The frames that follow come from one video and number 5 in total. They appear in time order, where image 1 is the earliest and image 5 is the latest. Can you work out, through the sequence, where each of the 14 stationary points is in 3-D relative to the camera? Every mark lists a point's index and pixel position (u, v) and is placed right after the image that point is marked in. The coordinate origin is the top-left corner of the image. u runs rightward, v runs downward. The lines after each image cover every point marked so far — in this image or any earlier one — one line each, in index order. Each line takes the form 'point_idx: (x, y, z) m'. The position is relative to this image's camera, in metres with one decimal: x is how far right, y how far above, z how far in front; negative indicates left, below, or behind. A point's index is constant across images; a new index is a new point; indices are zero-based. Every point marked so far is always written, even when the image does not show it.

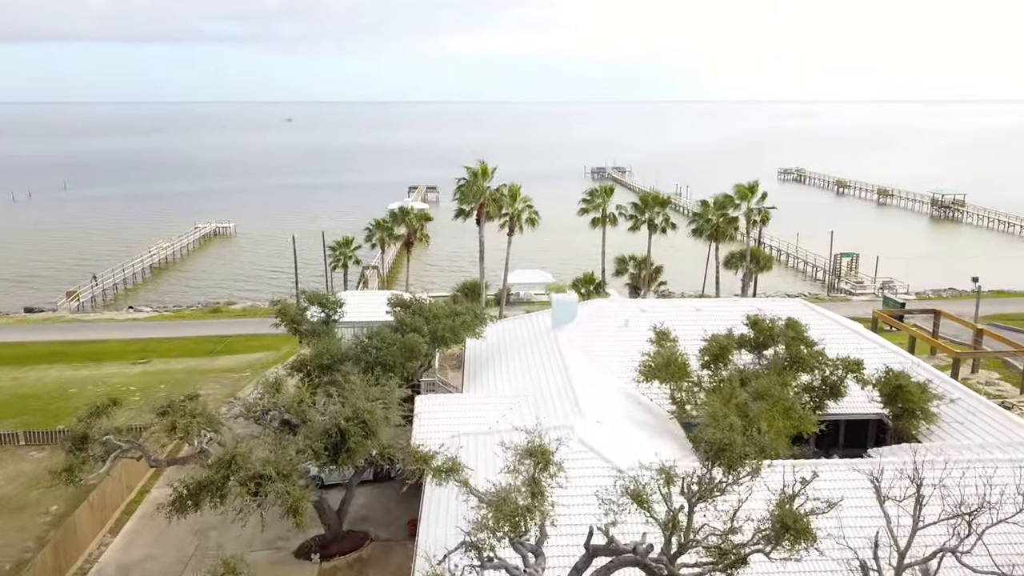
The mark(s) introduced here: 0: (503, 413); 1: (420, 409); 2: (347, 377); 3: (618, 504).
0: (-0.2, -3.0, +18.8) m
1: (-2.2, -3.0, +19.1) m
2: (-4.0, -2.3, +19.3) m
3: (+1.7, -3.4, +12.2) m
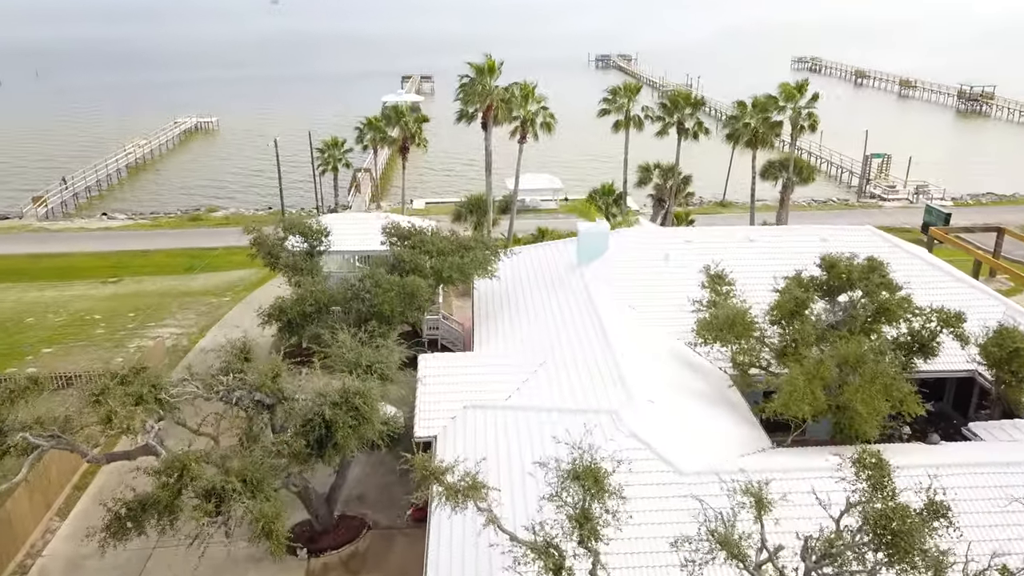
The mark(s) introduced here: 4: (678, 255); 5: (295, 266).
0: (+0.3, -1.8, +15.4) m
1: (-1.8, -1.7, +15.7) m
2: (-3.6, -1.0, +15.8) m
3: (+2.2, -3.0, +9.0) m
4: (+4.2, +0.8, +19.6) m
5: (-5.5, +0.5, +19.8) m
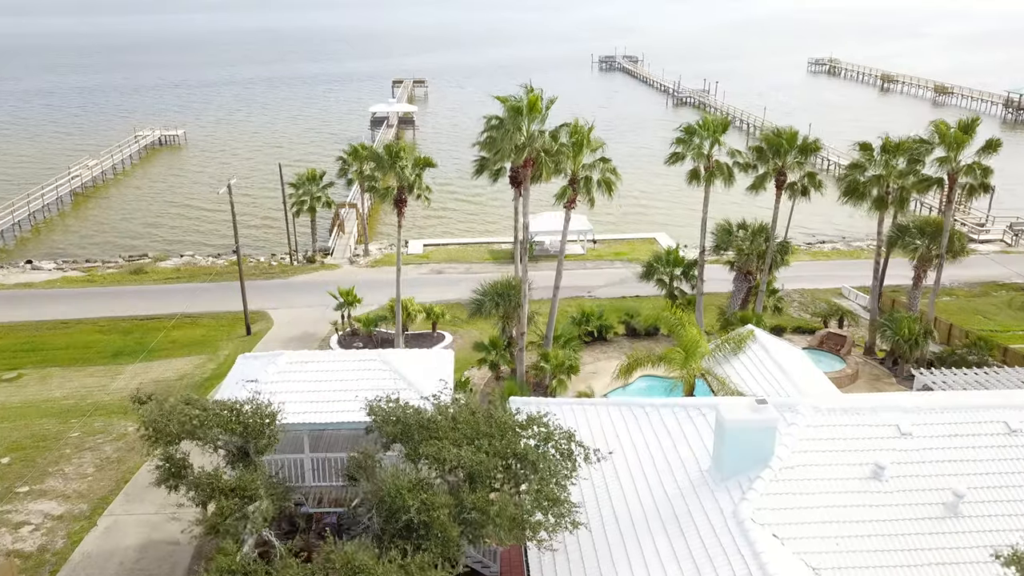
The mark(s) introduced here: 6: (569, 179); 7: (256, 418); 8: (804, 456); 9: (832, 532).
0: (+1.6, -5.1, +6.8) m
1: (-0.5, -5.1, +7.1) m
2: (-2.3, -4.4, +7.1) m
3: (+3.6, -6.4, +0.4) m
4: (+5.4, -2.5, +11.0) m
5: (-4.2, -2.8, +11.1) m
6: (+1.5, +2.8, +19.8) m
7: (-3.8, -1.8, +11.7) m
8: (+4.1, -2.4, +11.3) m
9: (+4.2, -3.2, +10.2) m
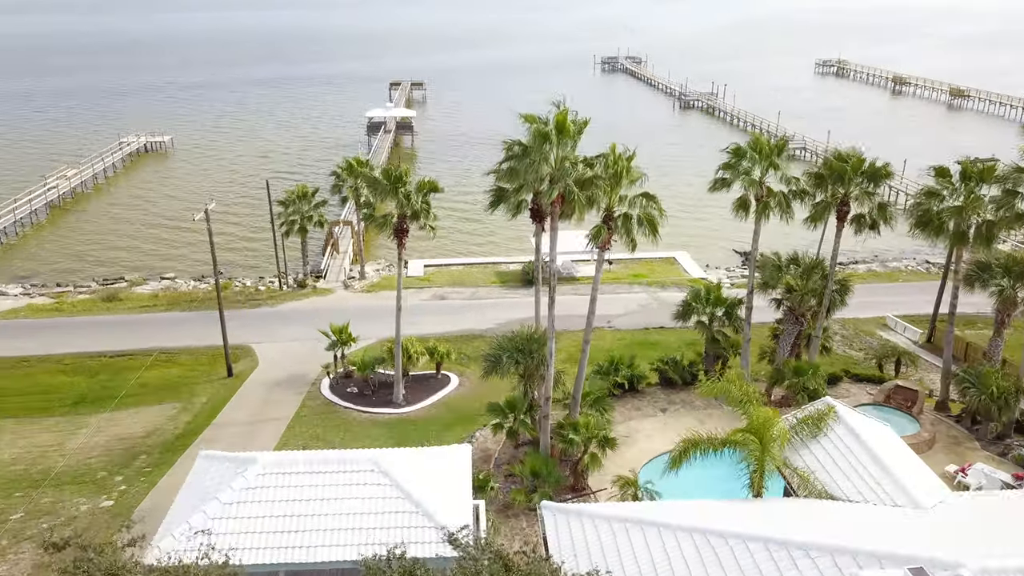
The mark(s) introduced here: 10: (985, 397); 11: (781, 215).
0: (+2.1, -6.3, +3.5) m
1: (+0.1, -6.3, +3.9) m
2: (-1.7, -5.6, +3.9) m
3: (+4.2, -7.6, -2.8) m
4: (+6.0, -3.7, +7.8) m
5: (-3.7, -4.0, +7.8) m
6: (+2.0, +1.6, +16.6) m
7: (-3.3, -3.0, +8.5) m
8: (+4.7, -3.6, +8.1) m
9: (+4.7, -4.4, +7.0) m
10: (+11.4, -2.6, +19.0) m
11: (+6.6, +1.9, +19.6) m
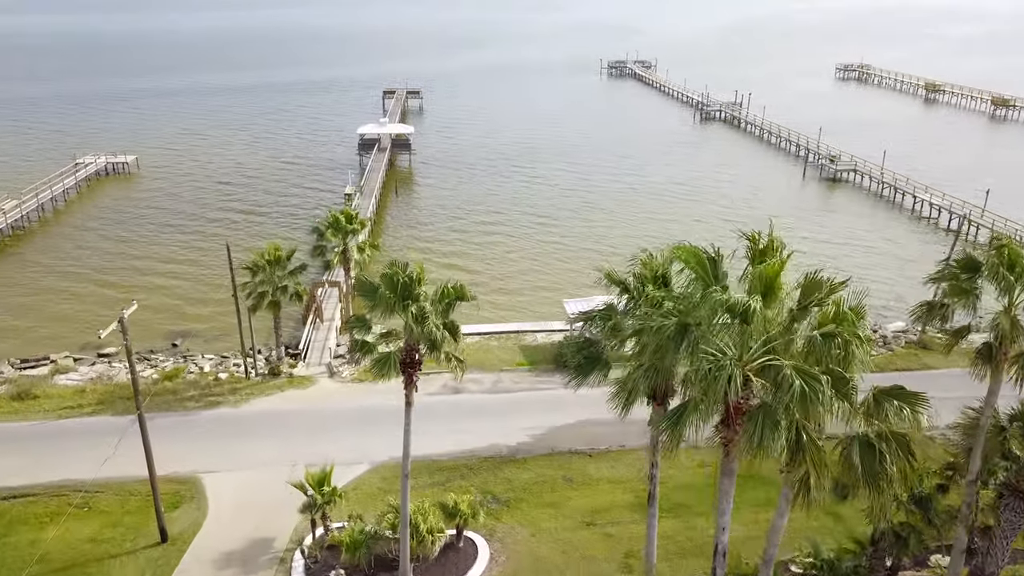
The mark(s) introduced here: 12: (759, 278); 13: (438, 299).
0: (+3.6, -9.4, -4.2) m
1: (+1.6, -9.4, -3.9) m
2: (-0.2, -8.7, -3.9) m
3: (+5.7, -10.7, -10.6) m
4: (+7.4, -6.8, 0.0) m
5: (-2.2, -7.1, 0.0) m
6: (+3.3, -1.5, +8.8) m
7: (-1.8, -6.1, +0.6) m
8: (+6.1, -6.7, +0.3) m
9: (+6.2, -7.5, -0.7) m
10: (+12.8, -5.7, +11.3) m
11: (+7.9, -1.2, +11.8) m
12: (+2.2, -0.1, +7.1) m
13: (-1.5, -0.2, +14.8) m
